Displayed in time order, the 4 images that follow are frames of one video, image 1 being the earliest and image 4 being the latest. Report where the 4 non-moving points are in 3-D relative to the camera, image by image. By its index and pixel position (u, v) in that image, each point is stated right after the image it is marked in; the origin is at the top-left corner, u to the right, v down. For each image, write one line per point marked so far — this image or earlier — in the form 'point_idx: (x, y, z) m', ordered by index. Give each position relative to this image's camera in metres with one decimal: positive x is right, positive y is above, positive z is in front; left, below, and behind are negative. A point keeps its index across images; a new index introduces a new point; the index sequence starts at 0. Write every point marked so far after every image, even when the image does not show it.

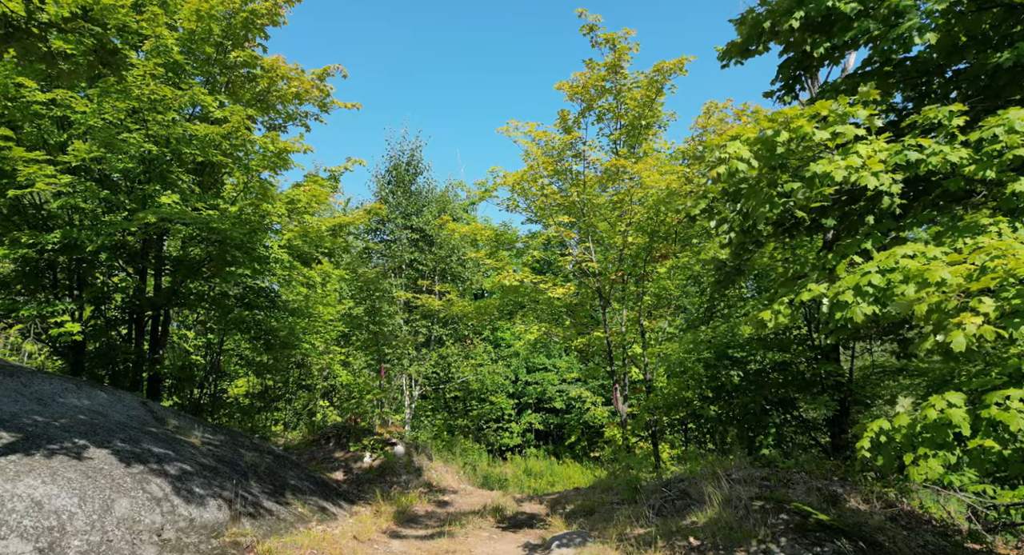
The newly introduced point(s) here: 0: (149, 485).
0: (-3.1, -1.7, +5.4) m
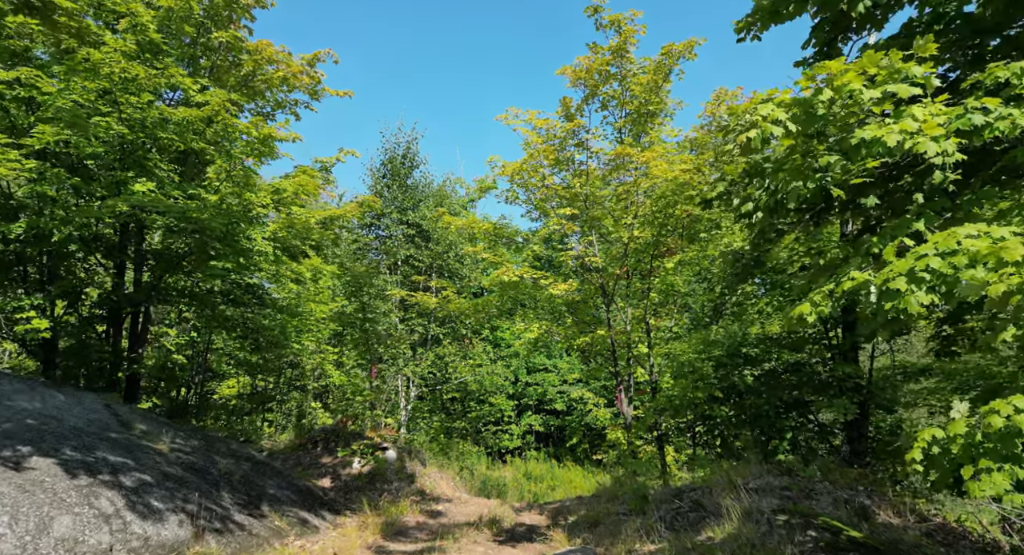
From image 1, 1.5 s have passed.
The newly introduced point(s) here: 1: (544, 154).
0: (-3.1, -1.6, +4.8) m
1: (+0.6, +2.2, +11.3) m
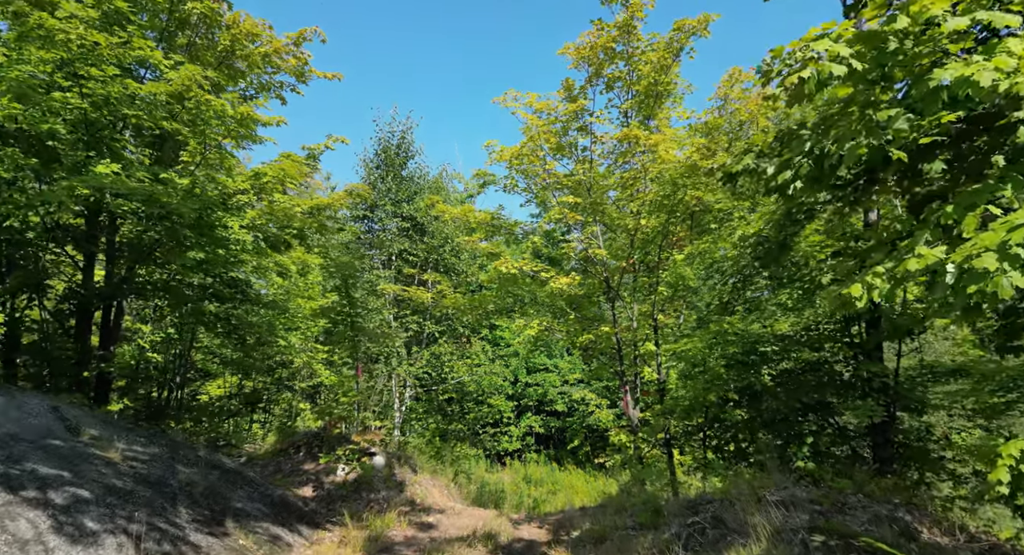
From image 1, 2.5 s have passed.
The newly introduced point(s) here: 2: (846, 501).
0: (-3.1, -1.5, +4.1) m
1: (+0.5, +2.3, +10.5) m
2: (+3.2, -2.1, +6.2) m
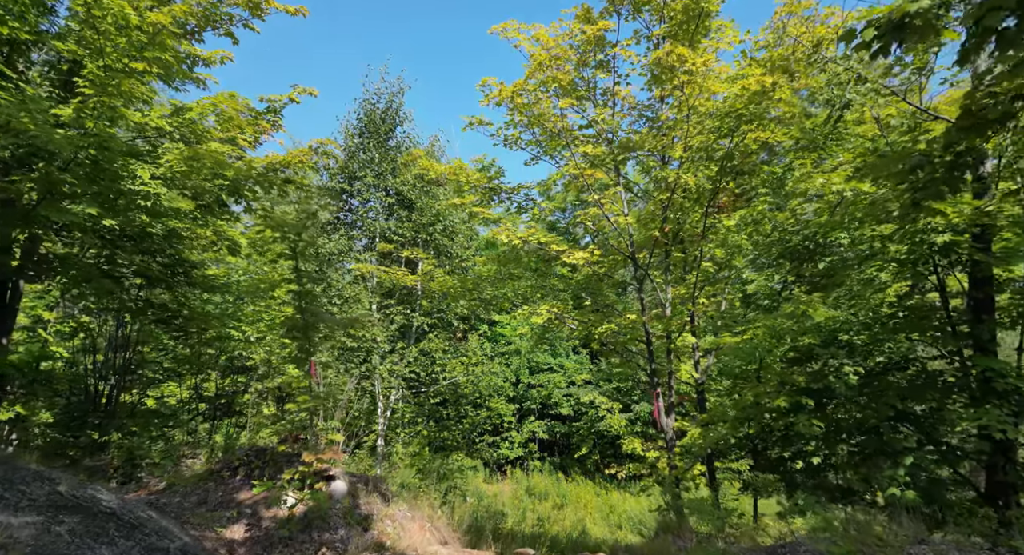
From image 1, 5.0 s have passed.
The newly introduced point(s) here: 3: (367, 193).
0: (-3.1, -1.2, +1.9) m
1: (+0.6, +2.6, +8.3) m
2: (+3.2, -1.8, +4.0) m
3: (-3.0, +1.8, +13.4) m
